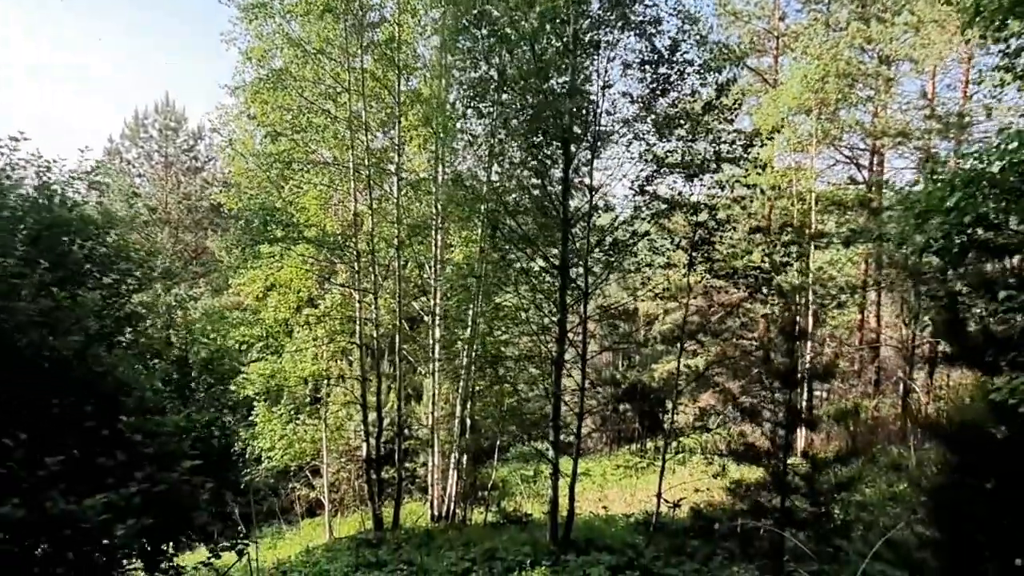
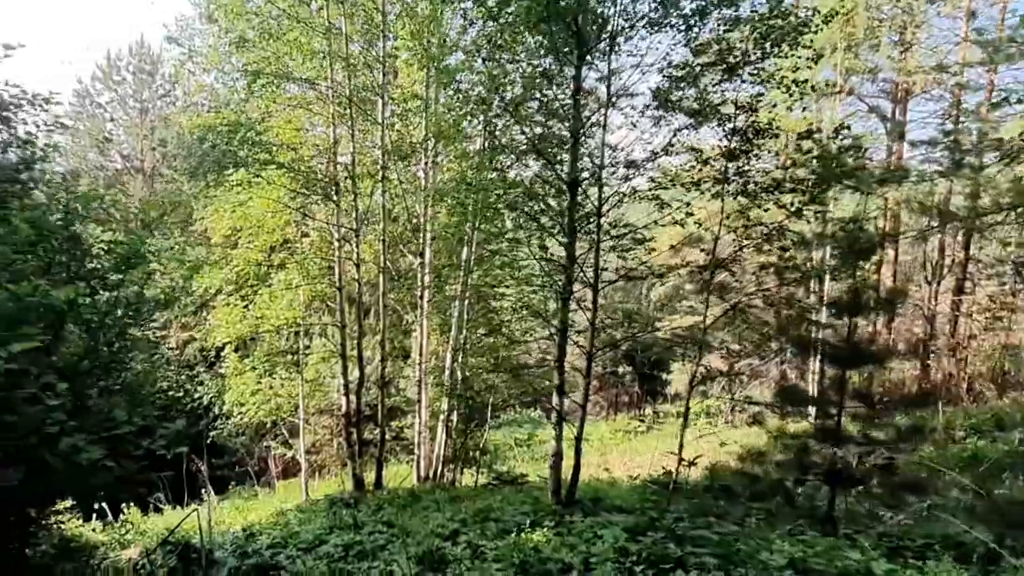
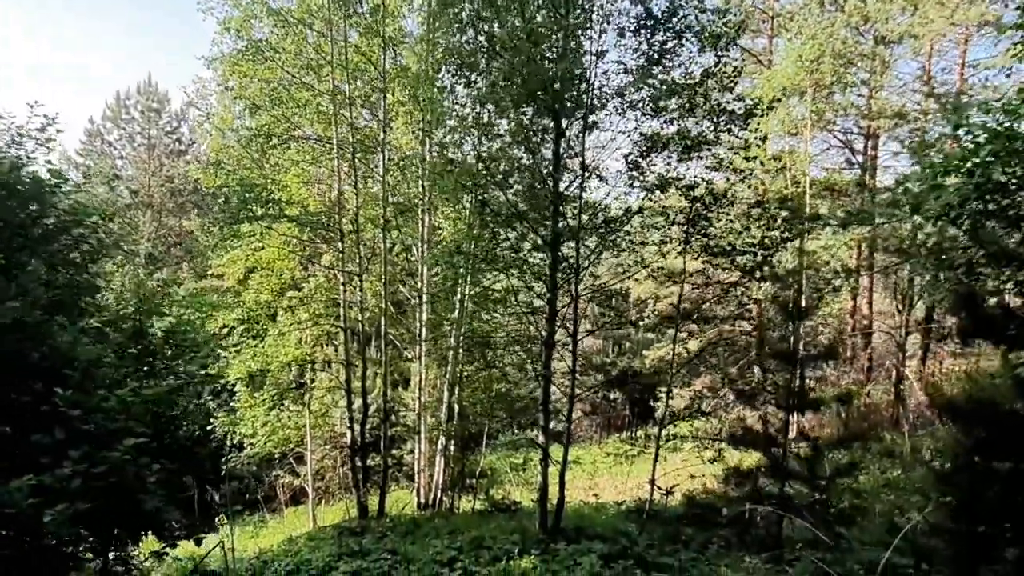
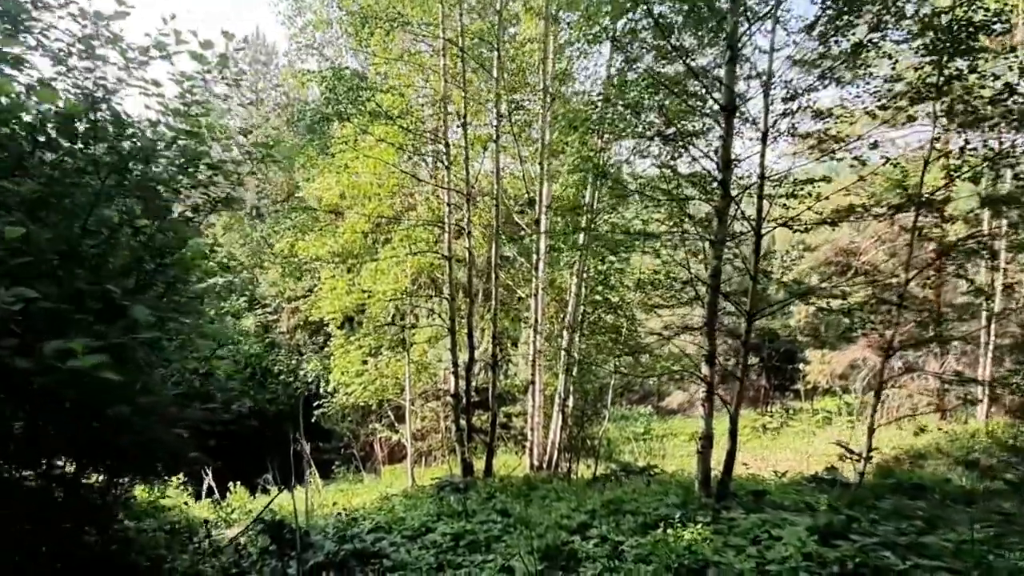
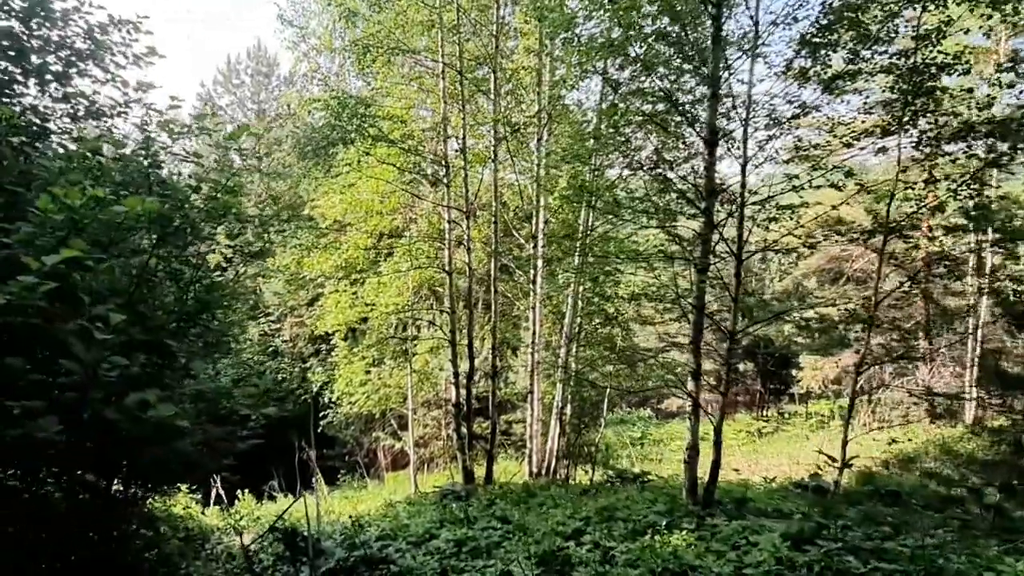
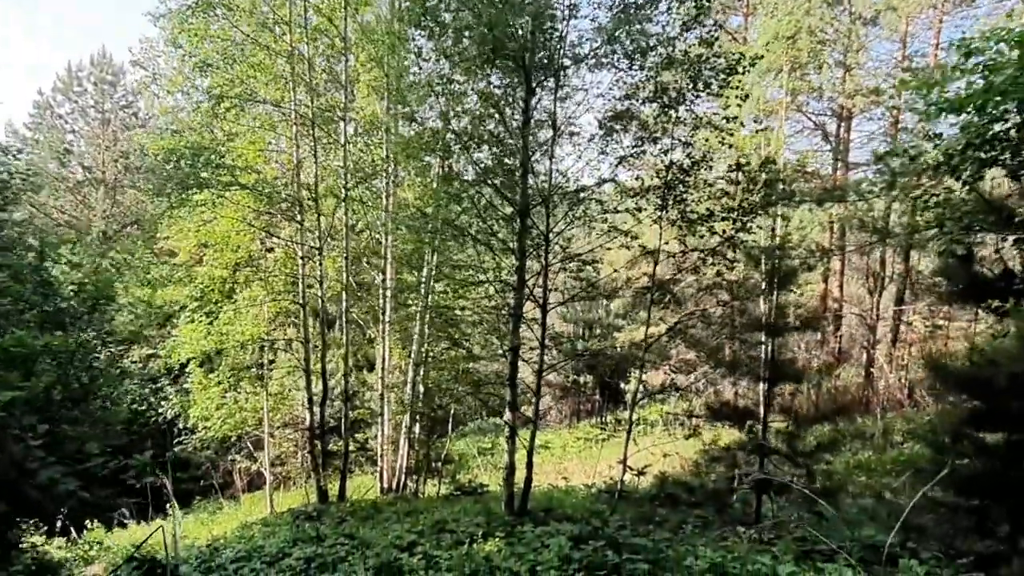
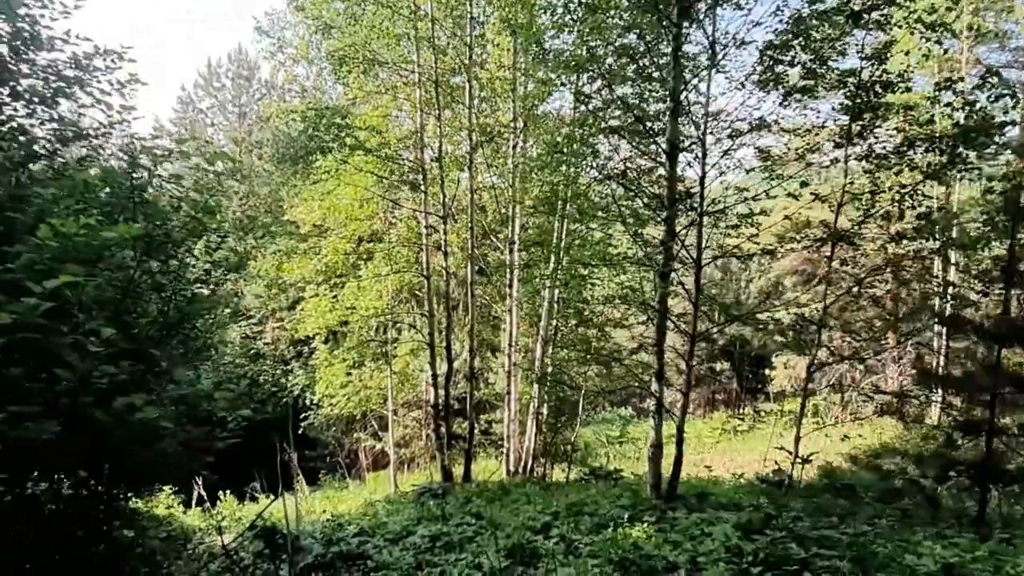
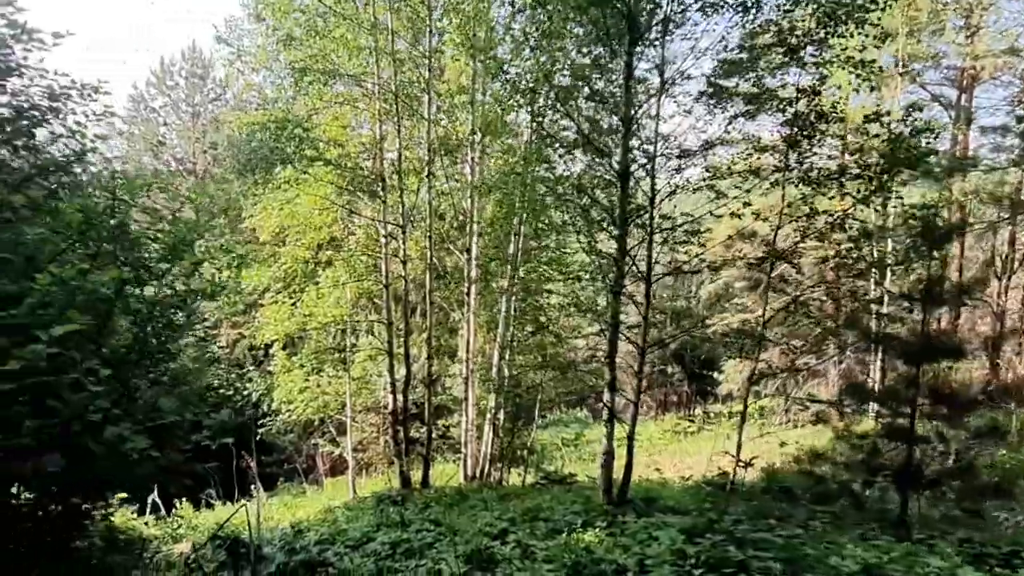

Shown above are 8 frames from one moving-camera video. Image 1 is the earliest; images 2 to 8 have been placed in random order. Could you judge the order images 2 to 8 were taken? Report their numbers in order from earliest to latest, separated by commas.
3, 6, 2, 8, 7, 5, 4
